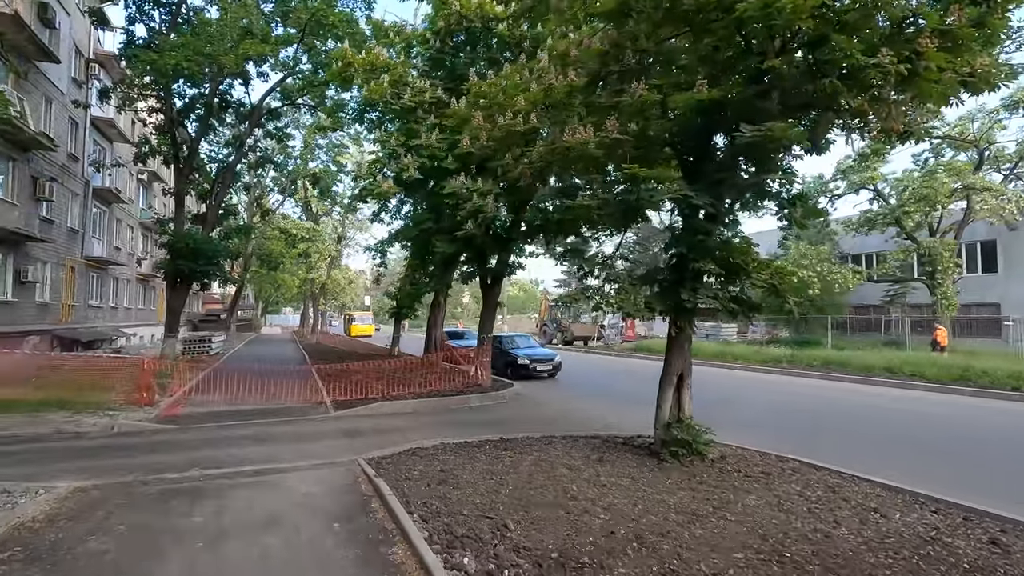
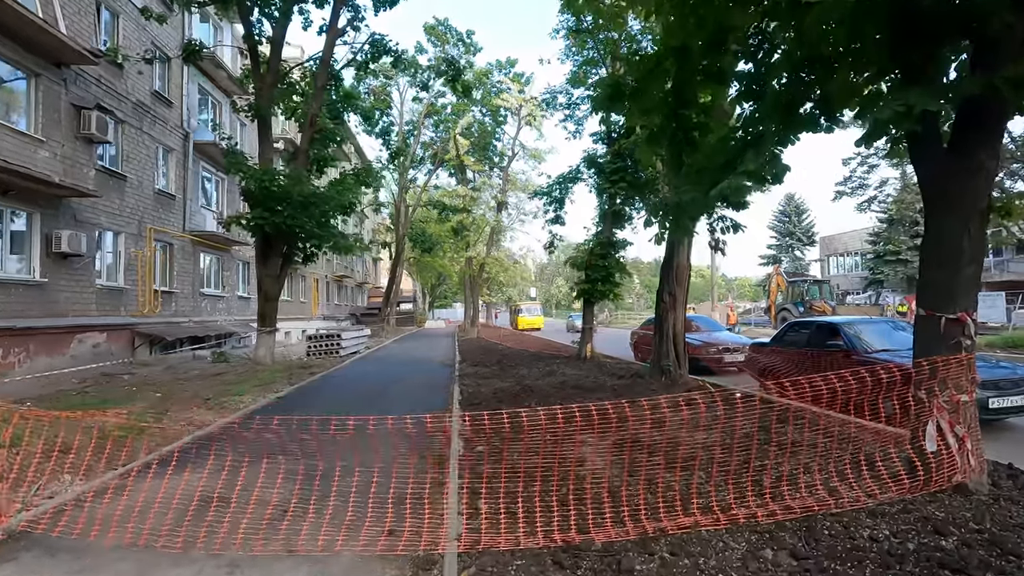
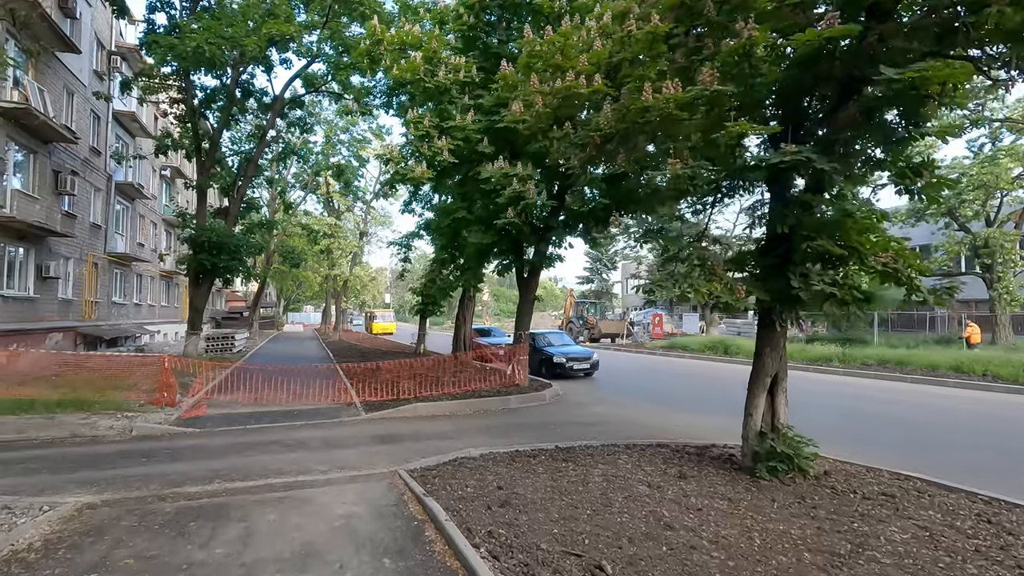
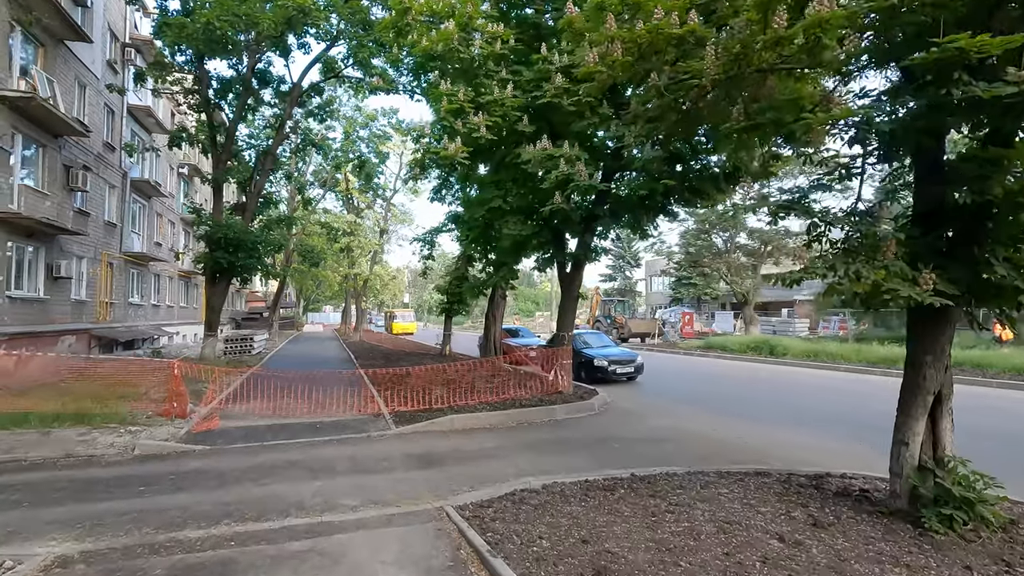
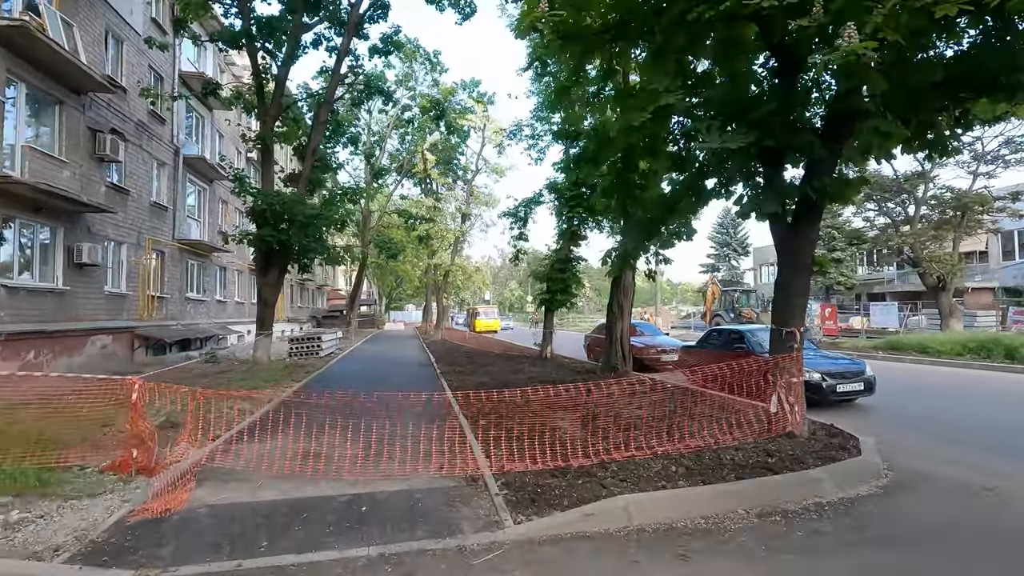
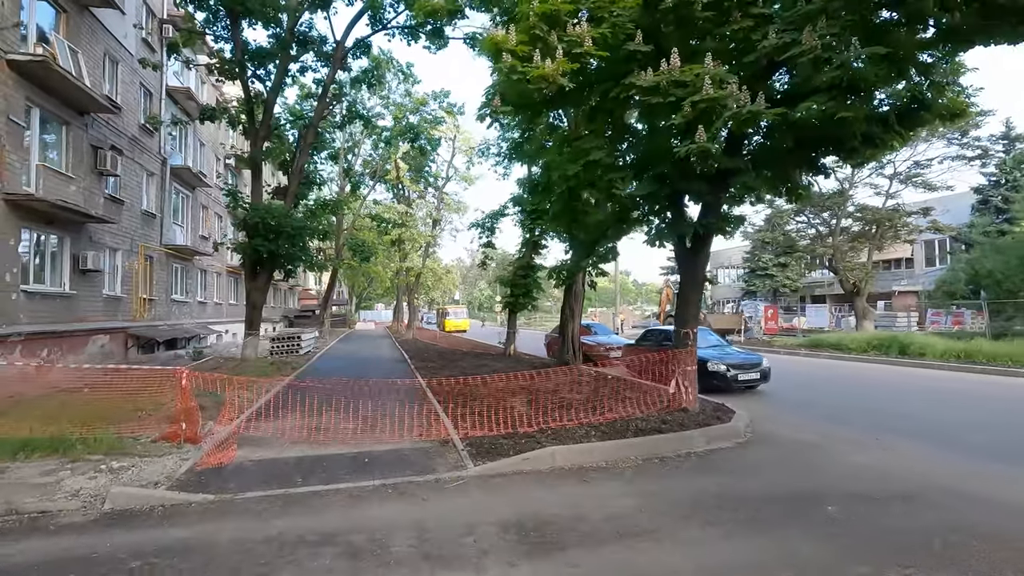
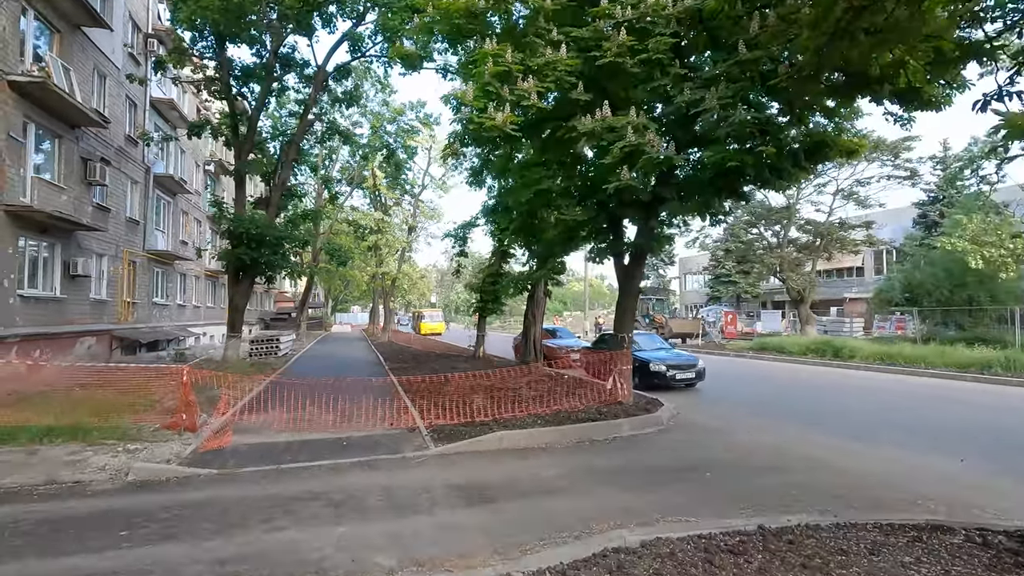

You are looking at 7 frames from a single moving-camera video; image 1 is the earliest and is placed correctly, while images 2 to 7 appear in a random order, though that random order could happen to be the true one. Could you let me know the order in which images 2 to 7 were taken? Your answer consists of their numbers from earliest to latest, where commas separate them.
3, 4, 7, 6, 5, 2
